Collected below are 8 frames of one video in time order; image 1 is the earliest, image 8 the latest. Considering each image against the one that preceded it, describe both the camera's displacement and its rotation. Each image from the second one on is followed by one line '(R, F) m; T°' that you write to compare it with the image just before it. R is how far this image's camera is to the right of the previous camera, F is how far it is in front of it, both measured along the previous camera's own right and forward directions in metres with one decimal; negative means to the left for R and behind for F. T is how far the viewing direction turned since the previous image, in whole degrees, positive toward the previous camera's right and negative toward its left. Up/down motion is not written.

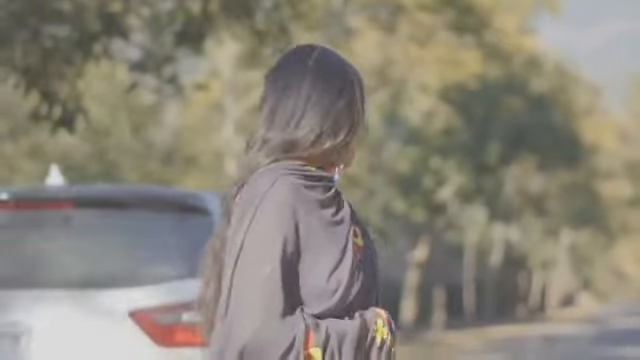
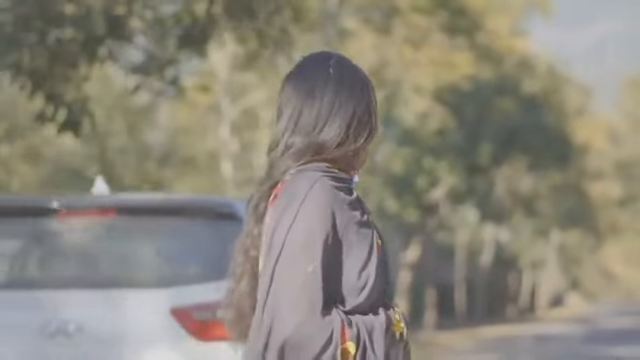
(-0.1, -0.2) m; 0°
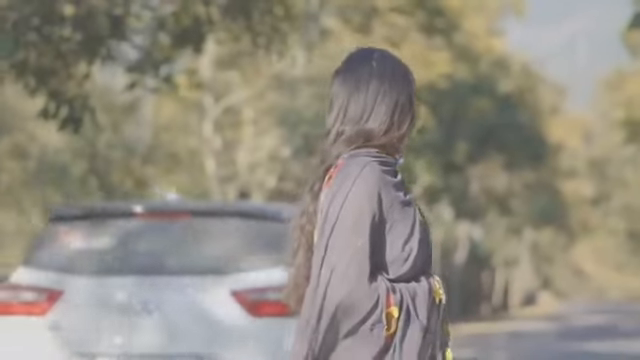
(-0.2, -0.5) m; +1°
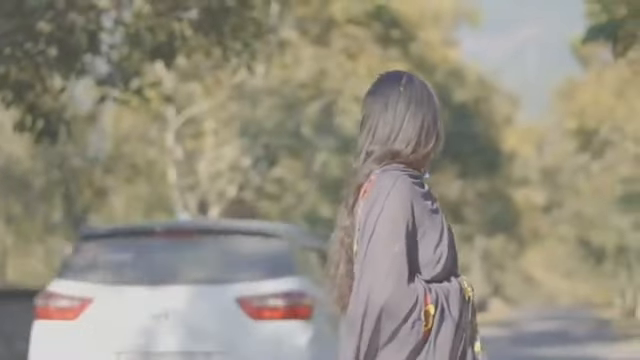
(-0.2, -0.4) m; +2°
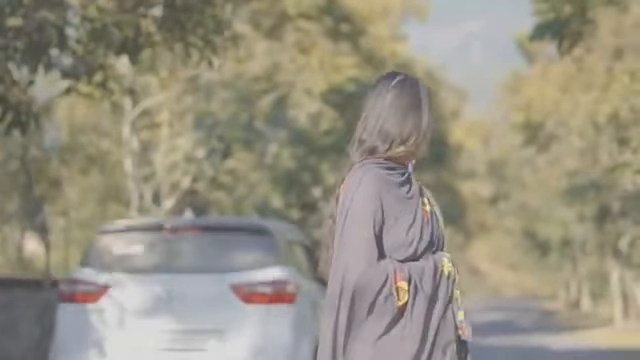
(-0.1, -0.6) m; +2°
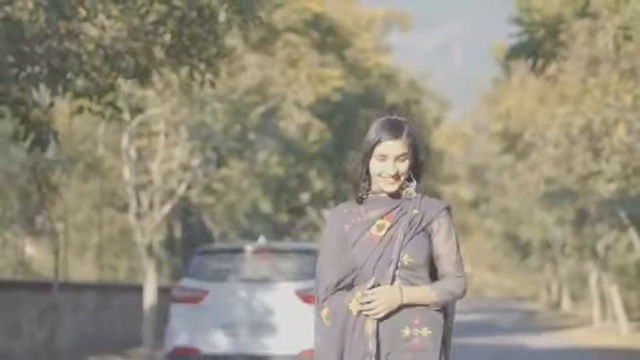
(-0.1, -1.6) m; +1°
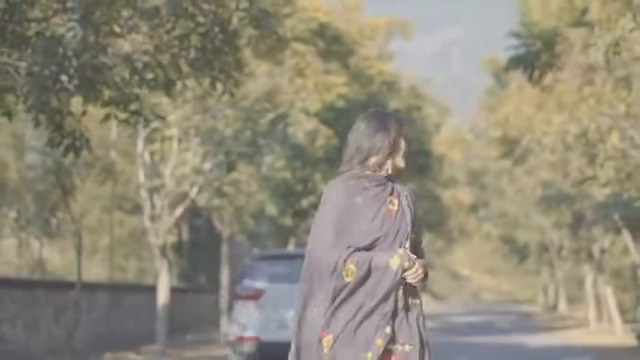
(-0.2, -1.3) m; 0°
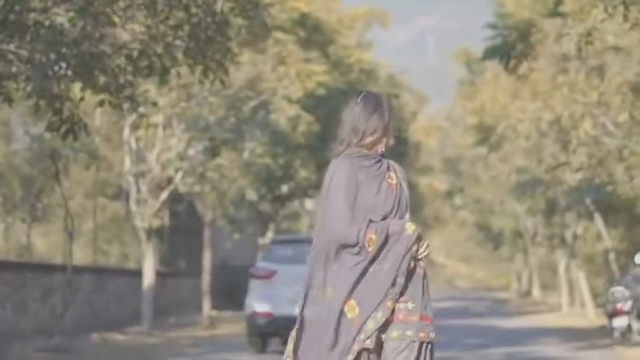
(-0.1, -0.9) m; +1°
